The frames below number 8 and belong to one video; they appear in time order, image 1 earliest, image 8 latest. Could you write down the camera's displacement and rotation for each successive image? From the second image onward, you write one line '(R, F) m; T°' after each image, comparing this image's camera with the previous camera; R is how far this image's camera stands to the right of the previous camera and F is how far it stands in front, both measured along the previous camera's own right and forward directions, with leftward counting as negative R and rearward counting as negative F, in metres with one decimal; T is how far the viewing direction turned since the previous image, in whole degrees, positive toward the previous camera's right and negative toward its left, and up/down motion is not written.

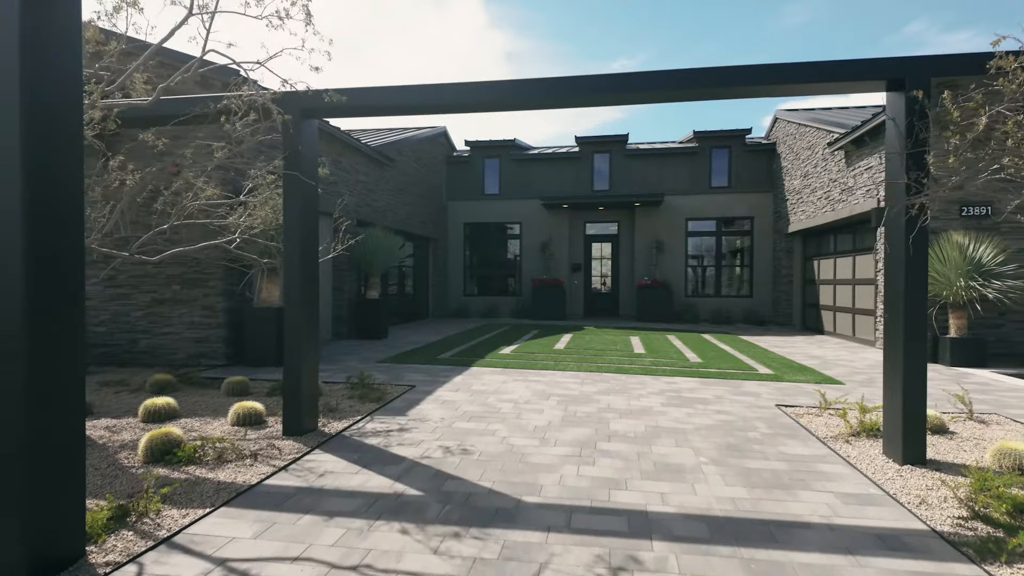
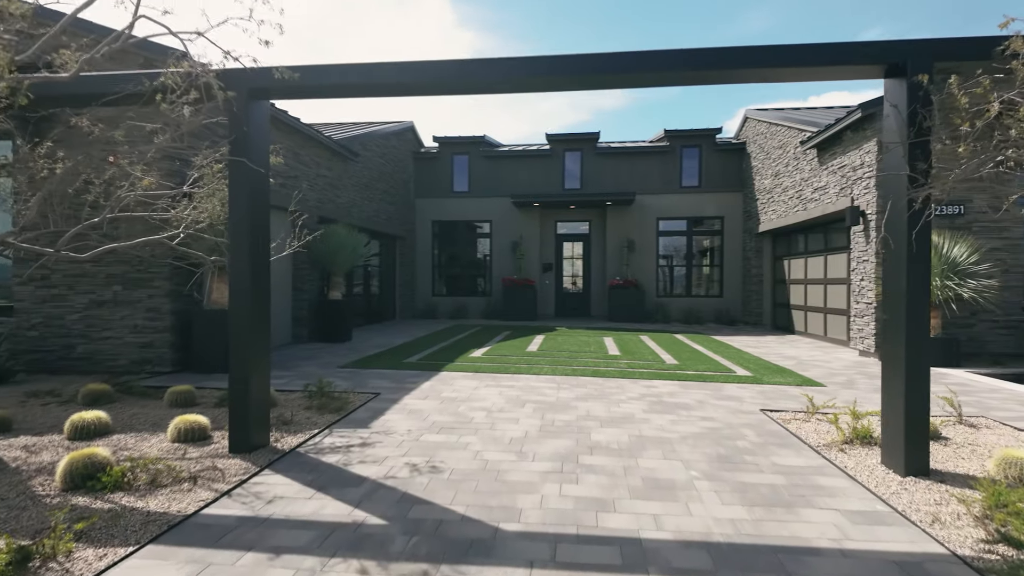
(0.0, +0.4) m; +3°
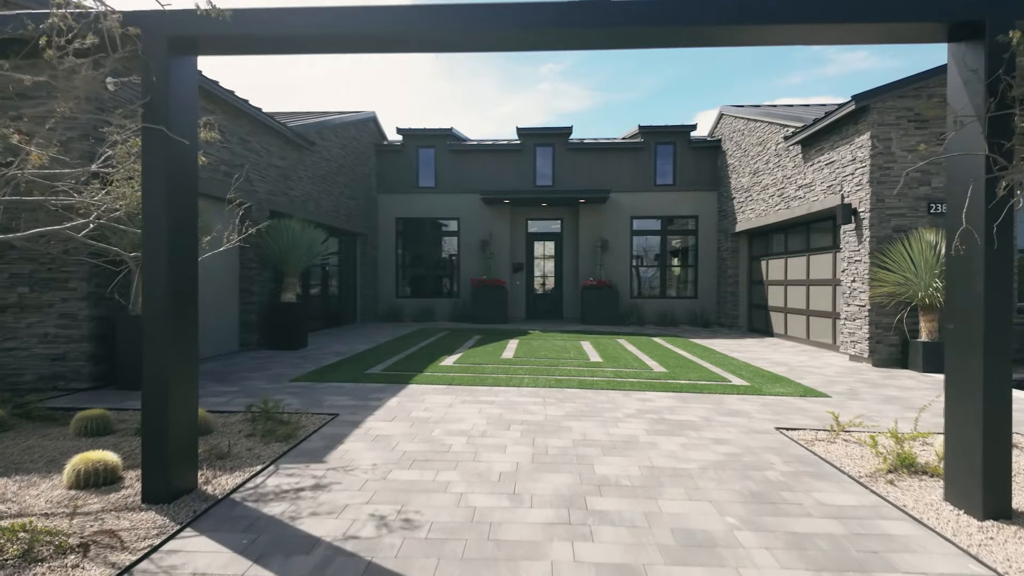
(-0.2, +0.8) m; +4°
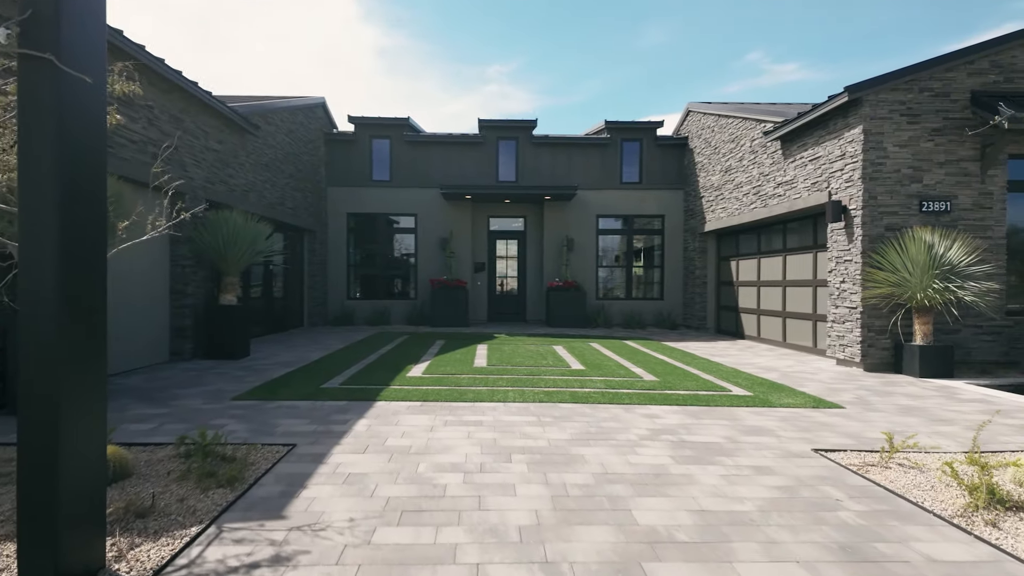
(-0.4, +0.9) m; +5°
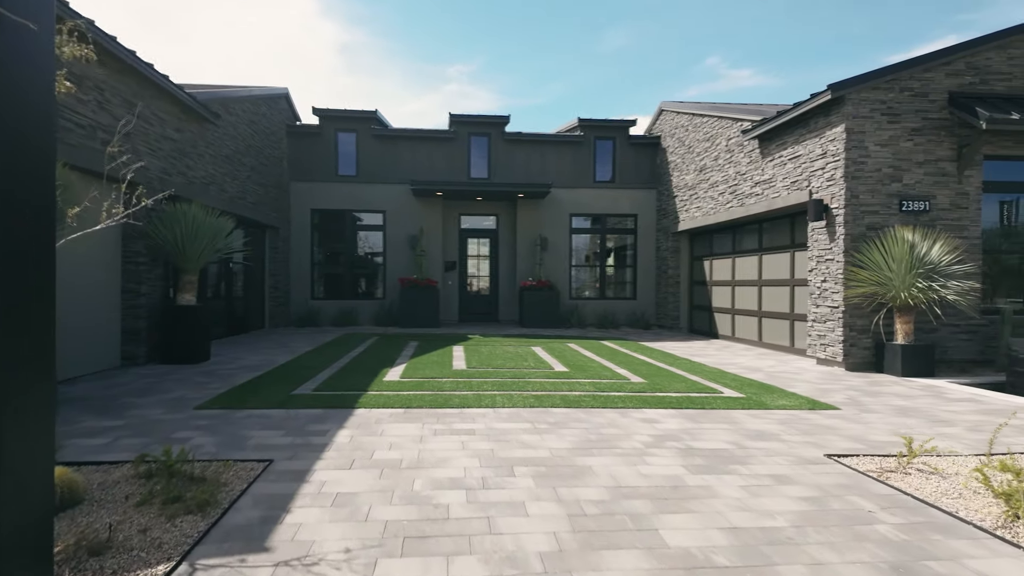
(-0.3, +0.3) m; +4°
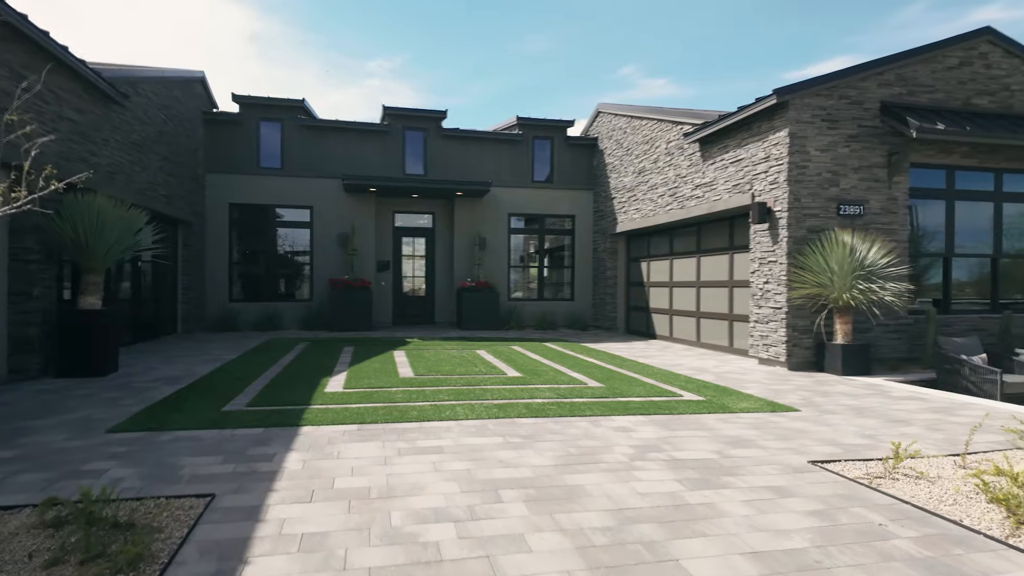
(-0.4, +0.4) m; +7°
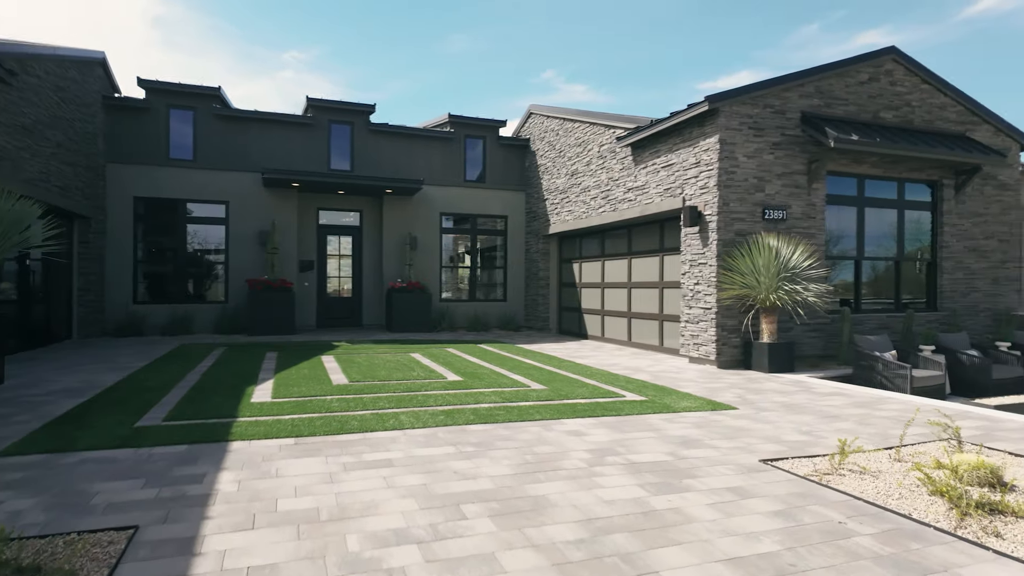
(-0.2, +0.2) m; +7°
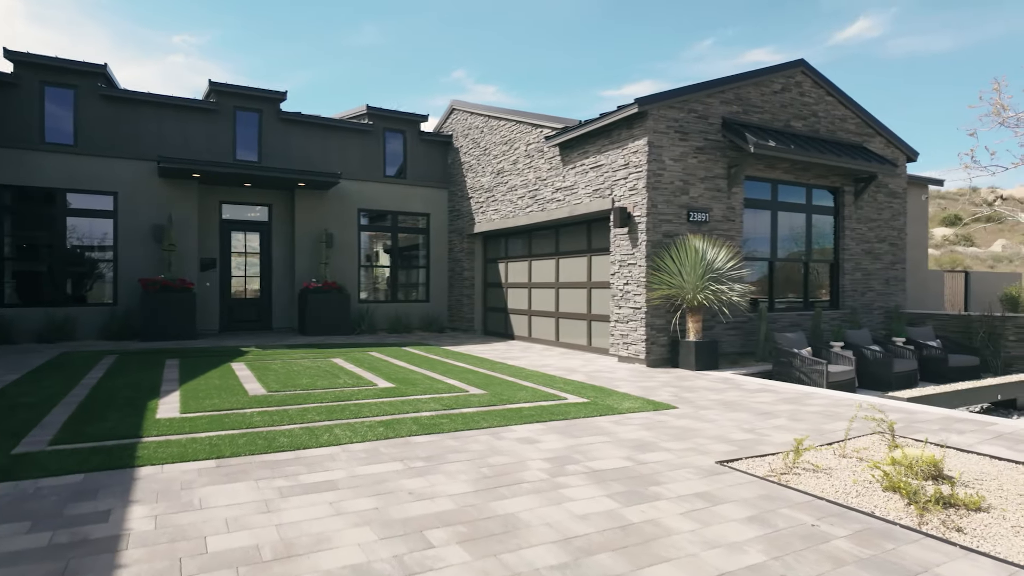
(-0.3, +0.3) m; +9°
